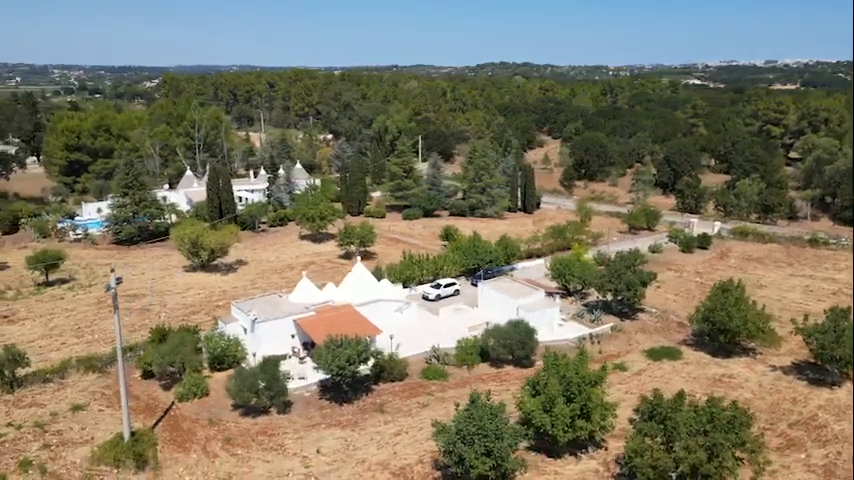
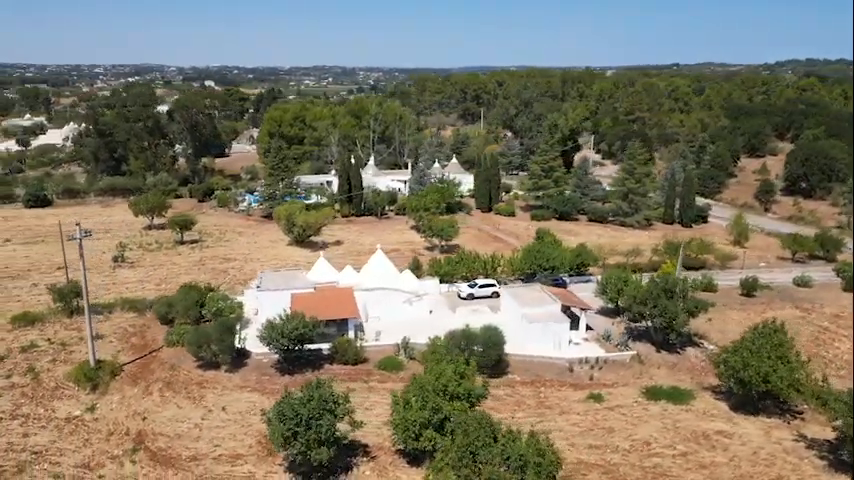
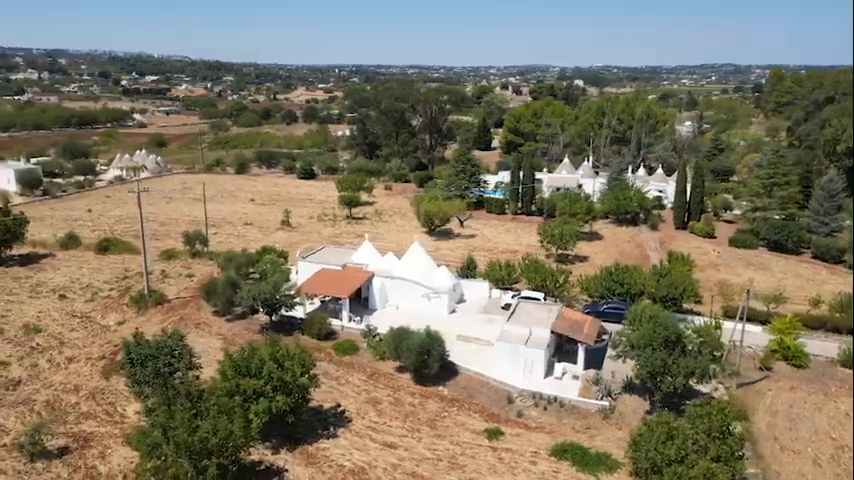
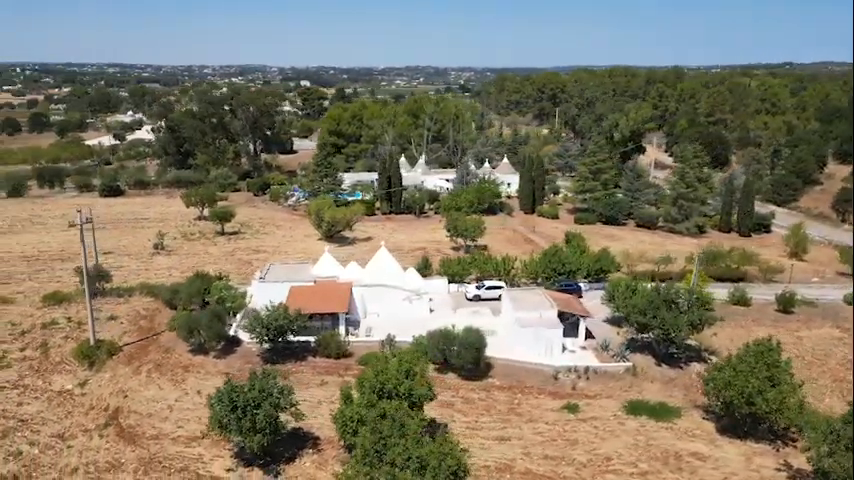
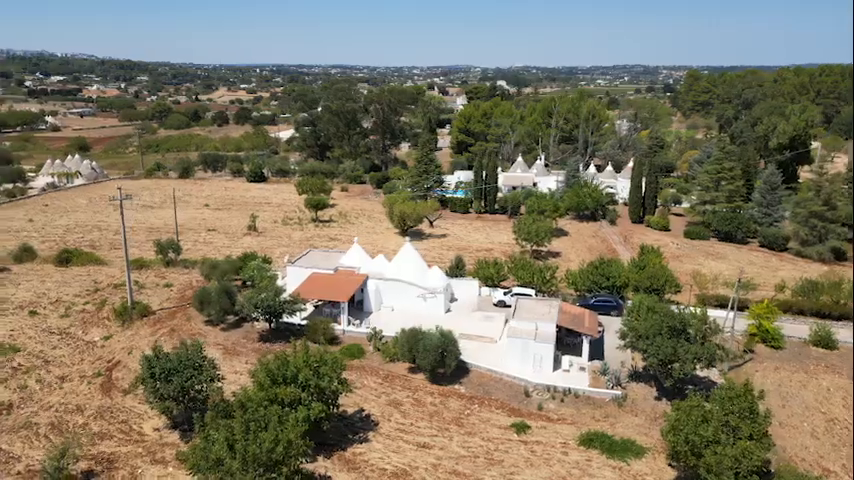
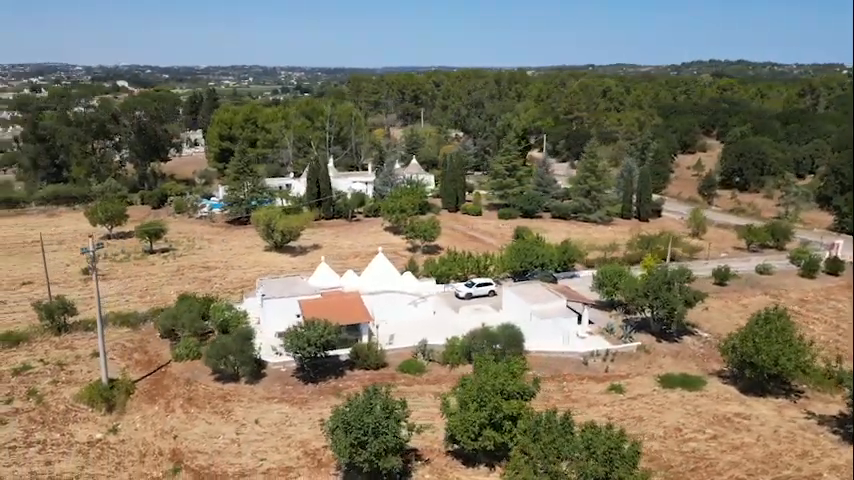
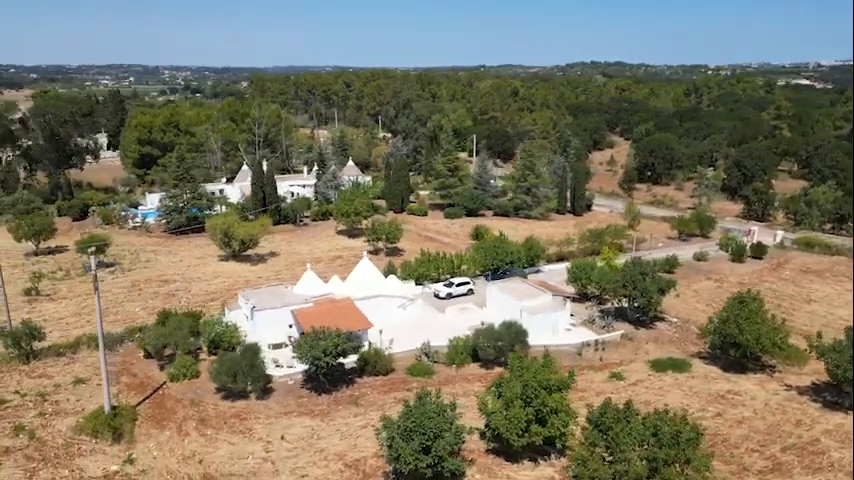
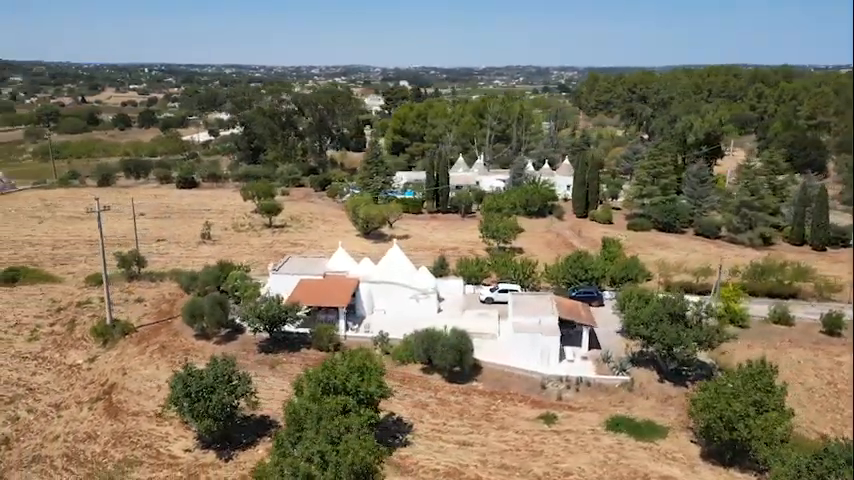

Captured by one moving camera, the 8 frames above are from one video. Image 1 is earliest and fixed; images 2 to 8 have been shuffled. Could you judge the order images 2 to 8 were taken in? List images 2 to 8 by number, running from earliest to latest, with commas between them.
7, 6, 2, 4, 8, 5, 3
